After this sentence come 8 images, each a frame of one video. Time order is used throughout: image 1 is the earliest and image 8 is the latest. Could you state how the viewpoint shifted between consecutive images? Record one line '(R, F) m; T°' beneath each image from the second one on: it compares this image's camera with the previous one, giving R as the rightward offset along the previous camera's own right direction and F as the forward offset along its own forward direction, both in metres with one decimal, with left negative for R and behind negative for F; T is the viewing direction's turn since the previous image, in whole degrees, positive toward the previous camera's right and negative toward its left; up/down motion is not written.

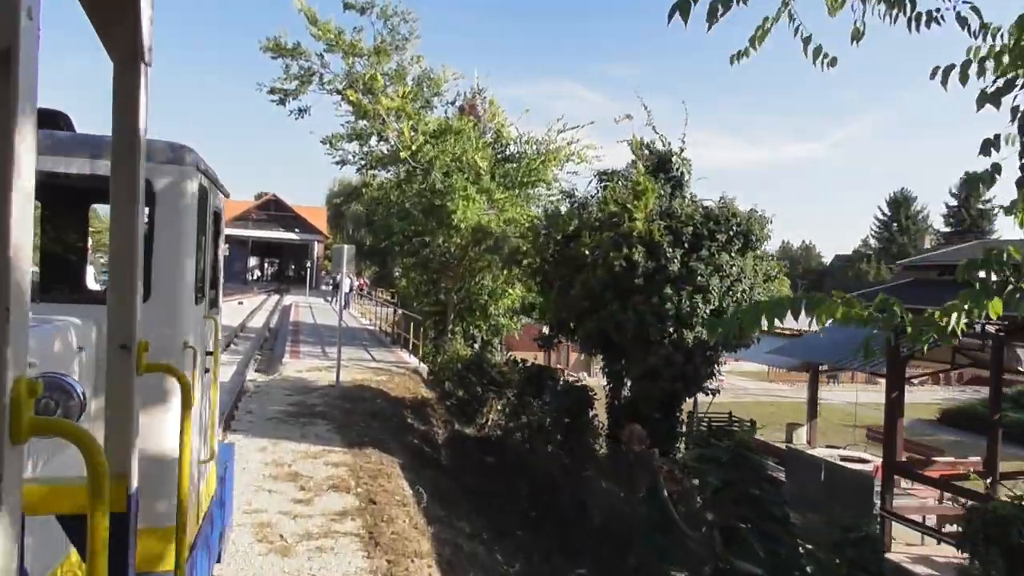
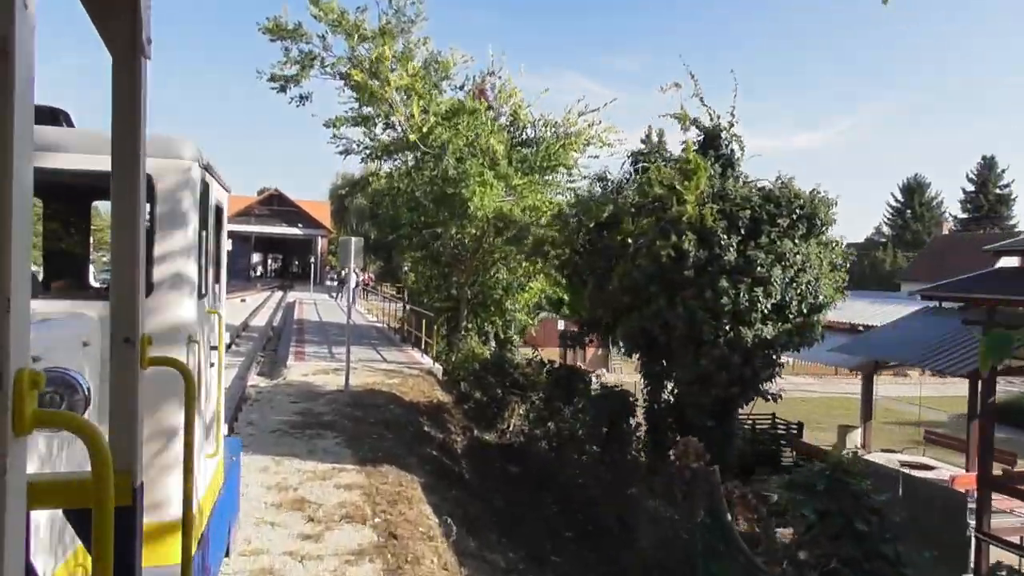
(-0.3, +1.2) m; 0°
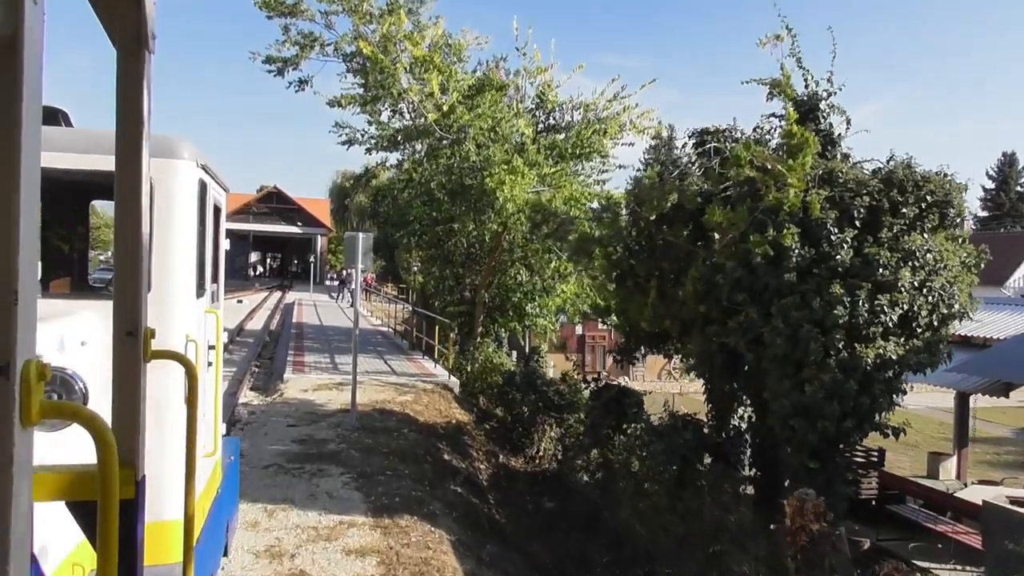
(-0.5, +1.9) m; 0°
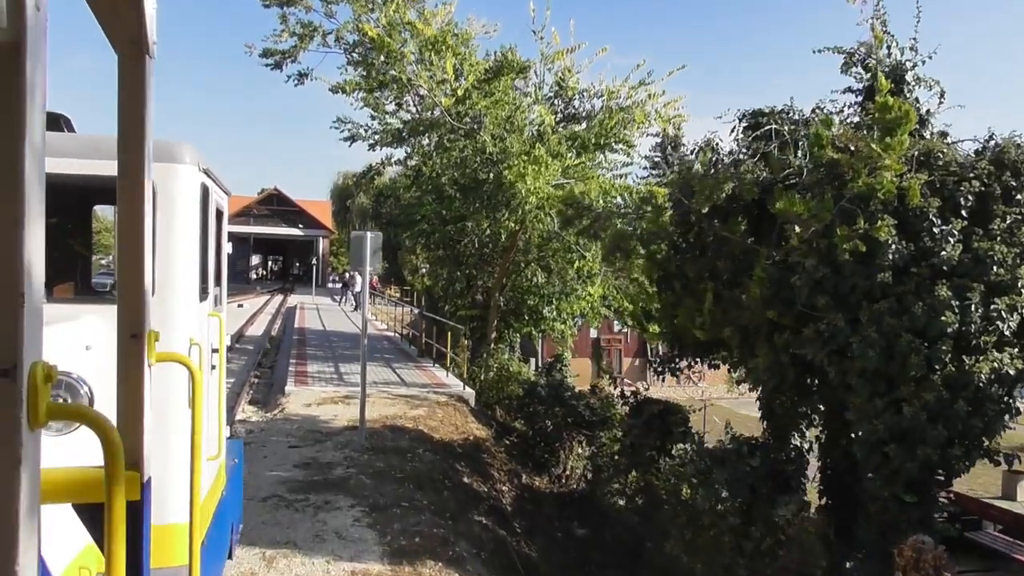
(-0.3, +1.1) m; 0°
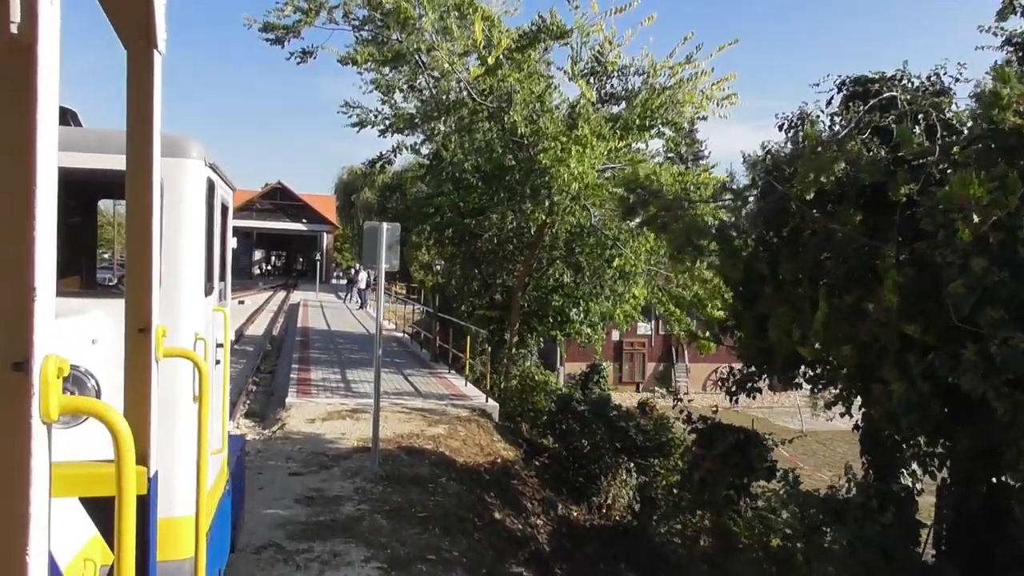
(-0.4, +1.5) m; 0°
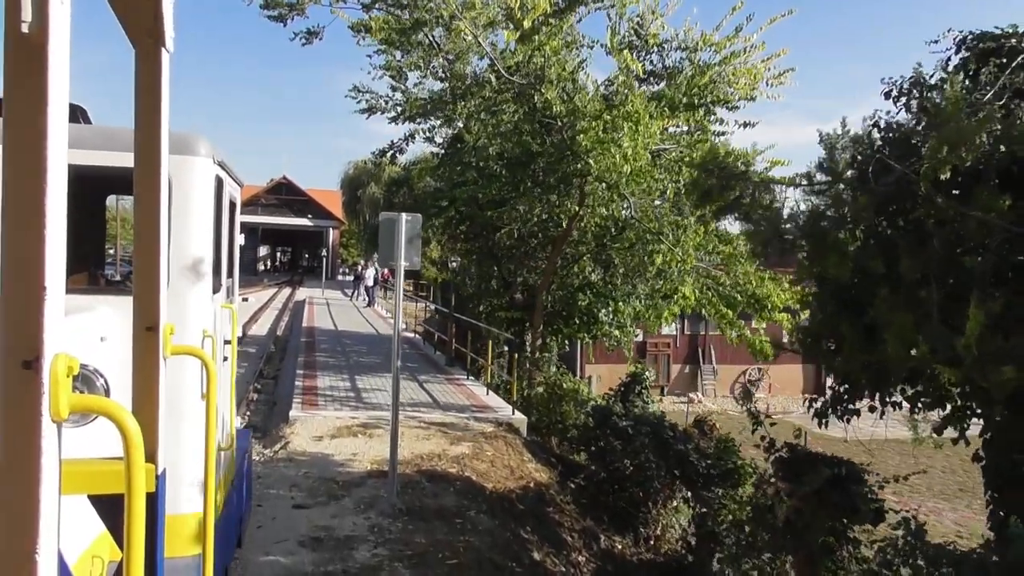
(-0.3, +1.3) m; 0°
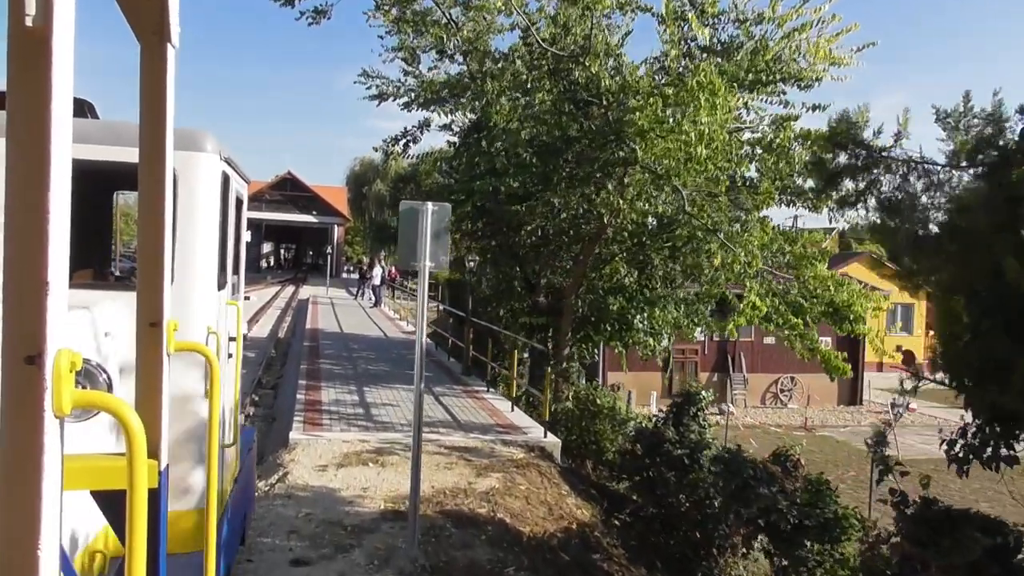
(-0.3, +1.4) m; 0°
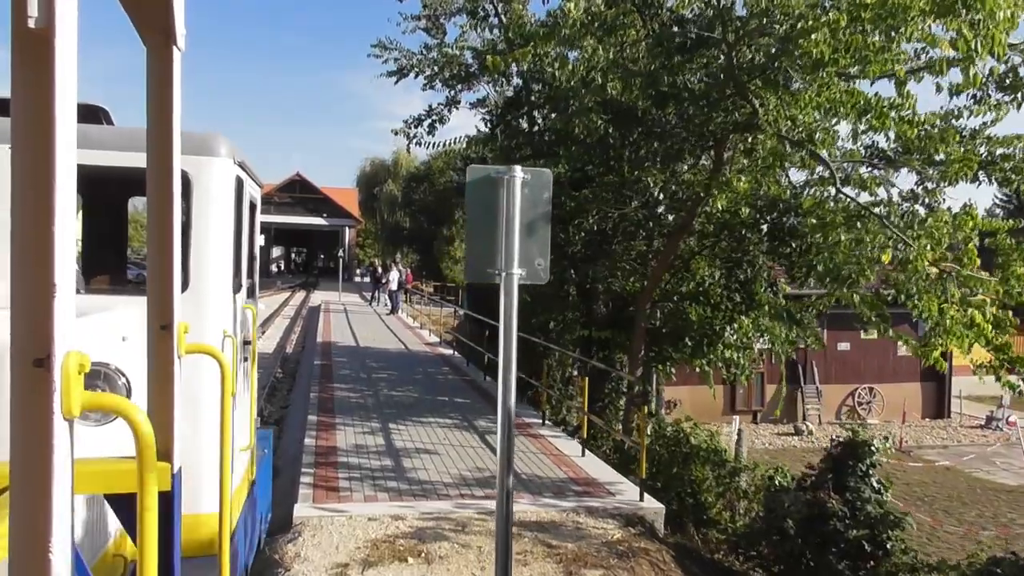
(-0.6, +2.5) m; -1°
